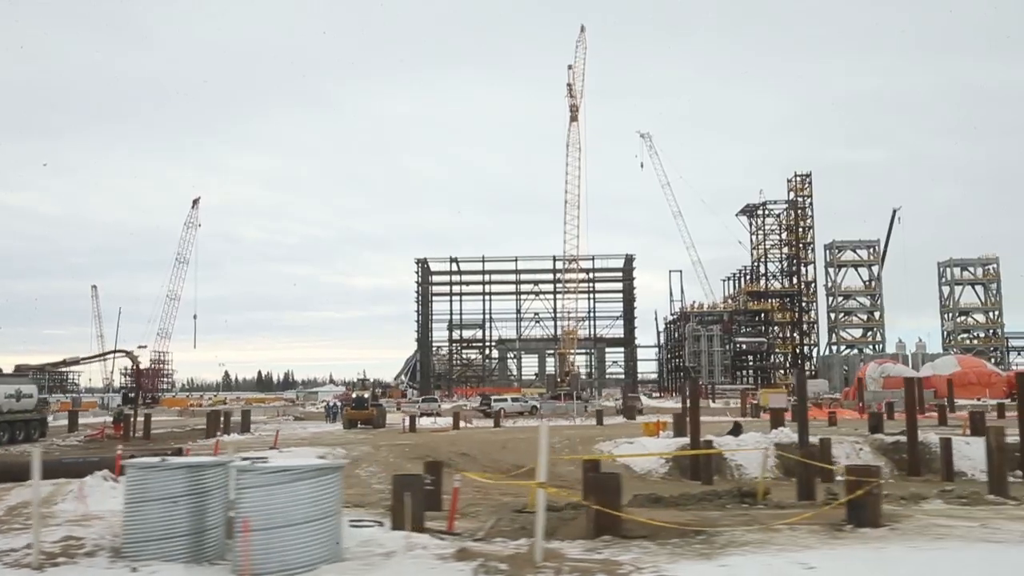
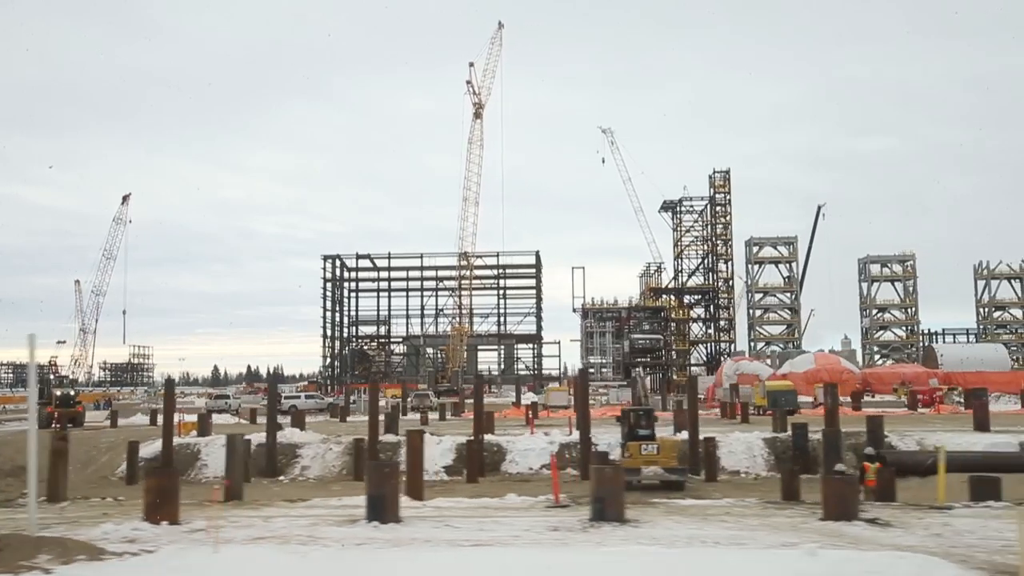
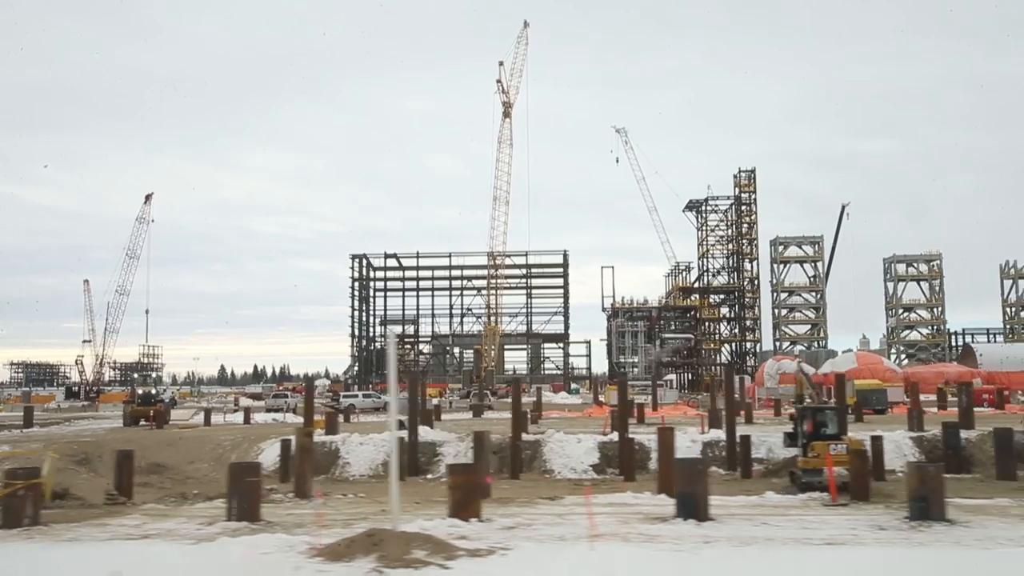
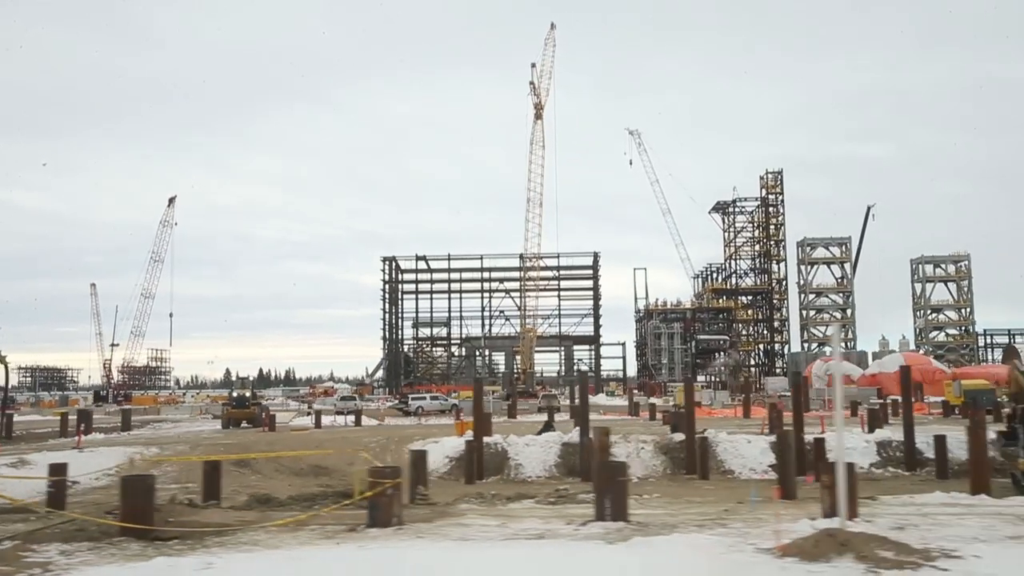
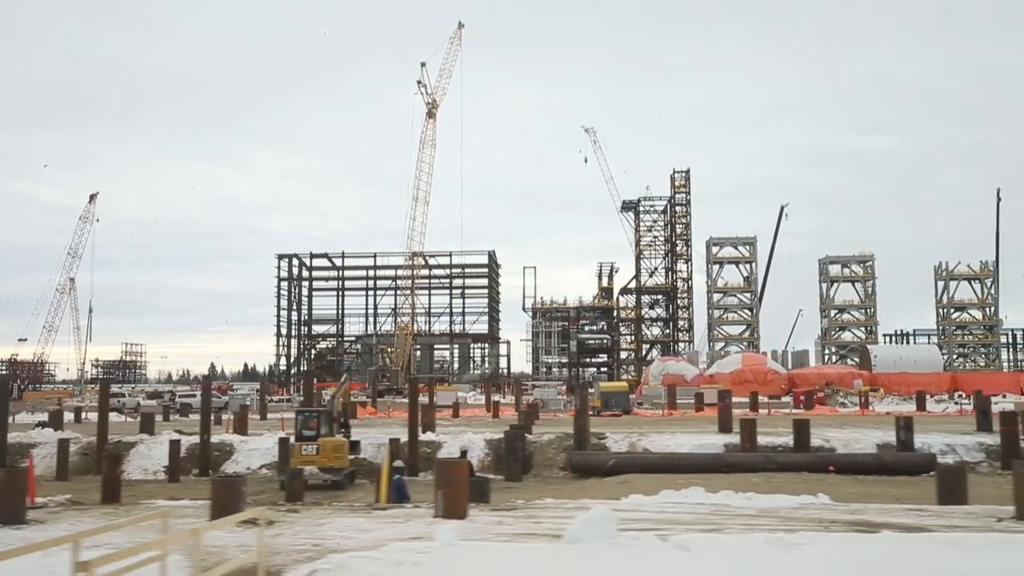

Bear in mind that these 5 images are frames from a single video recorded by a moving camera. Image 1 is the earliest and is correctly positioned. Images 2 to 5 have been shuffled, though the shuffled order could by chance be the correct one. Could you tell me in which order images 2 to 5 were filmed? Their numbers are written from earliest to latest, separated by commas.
4, 3, 2, 5
